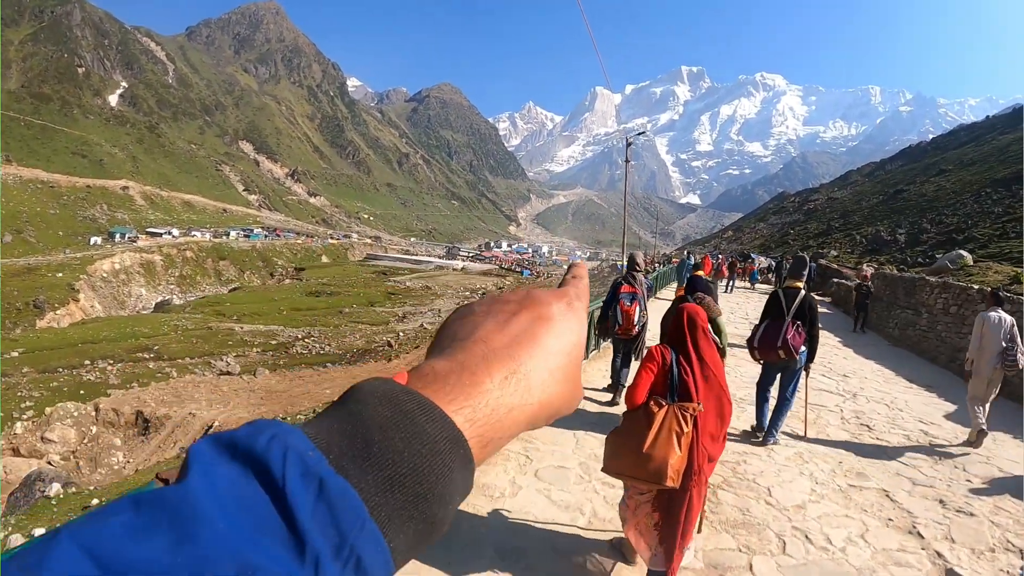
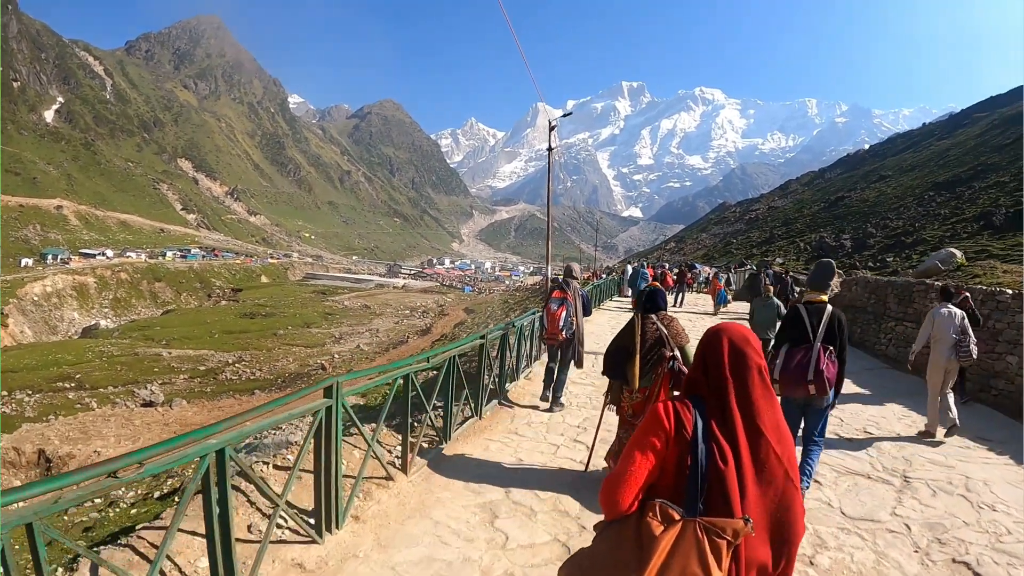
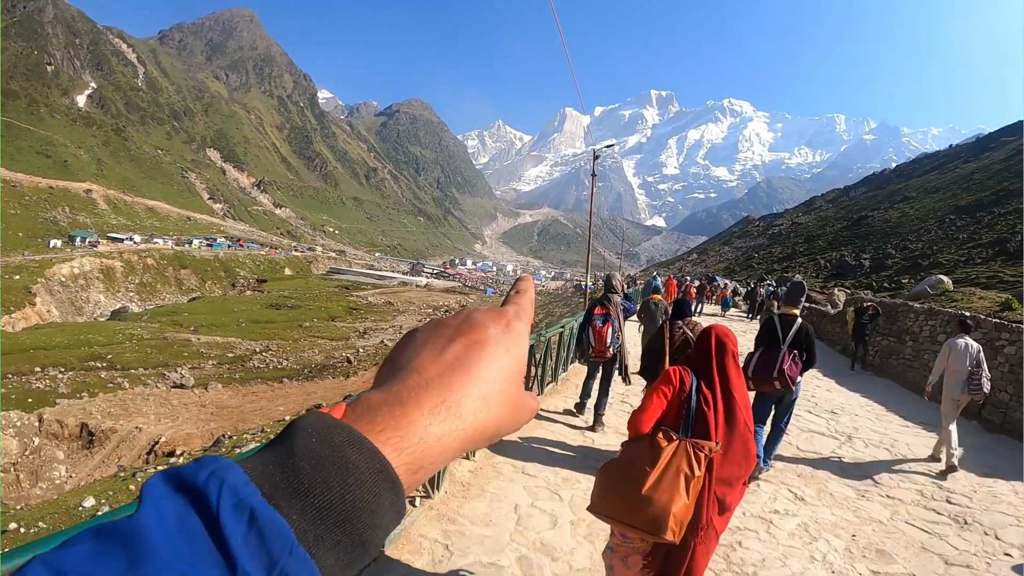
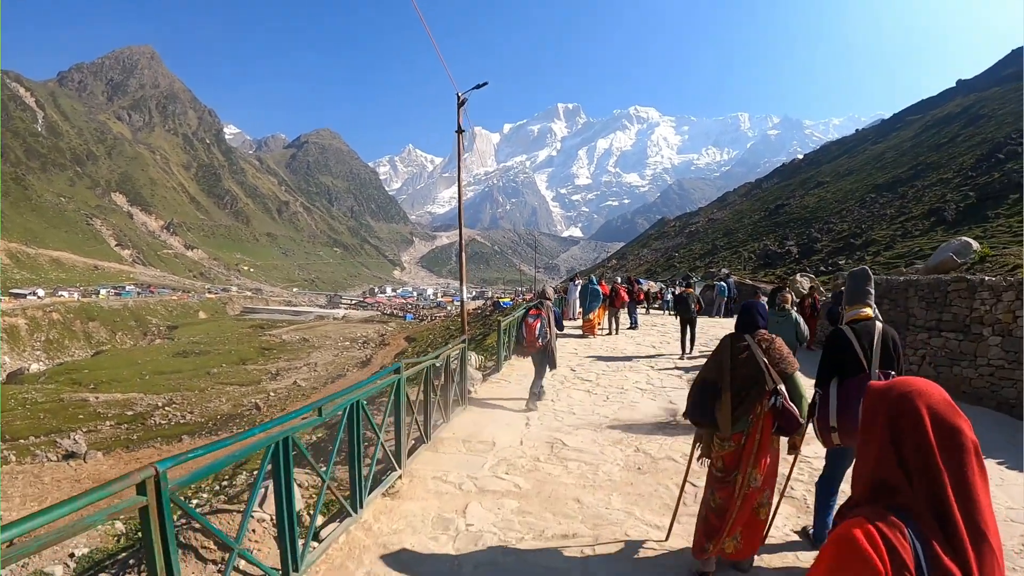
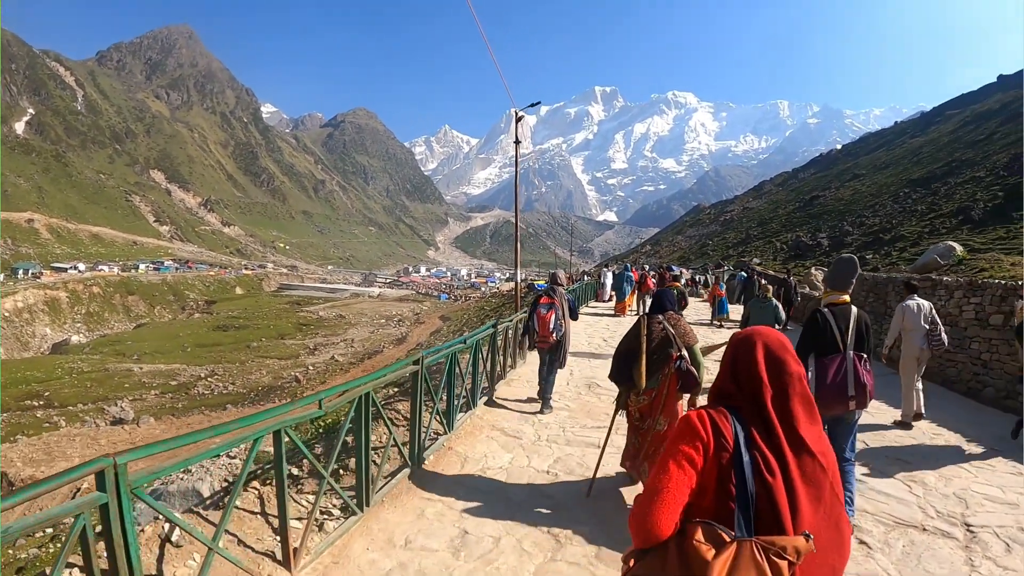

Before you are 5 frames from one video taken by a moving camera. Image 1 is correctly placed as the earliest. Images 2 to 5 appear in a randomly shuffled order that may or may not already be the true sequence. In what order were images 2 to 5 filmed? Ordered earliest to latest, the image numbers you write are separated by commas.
3, 2, 5, 4
